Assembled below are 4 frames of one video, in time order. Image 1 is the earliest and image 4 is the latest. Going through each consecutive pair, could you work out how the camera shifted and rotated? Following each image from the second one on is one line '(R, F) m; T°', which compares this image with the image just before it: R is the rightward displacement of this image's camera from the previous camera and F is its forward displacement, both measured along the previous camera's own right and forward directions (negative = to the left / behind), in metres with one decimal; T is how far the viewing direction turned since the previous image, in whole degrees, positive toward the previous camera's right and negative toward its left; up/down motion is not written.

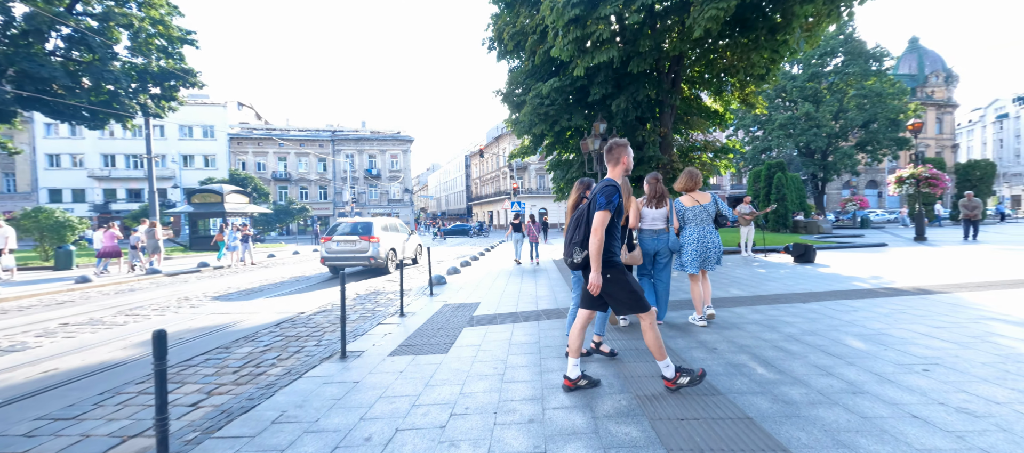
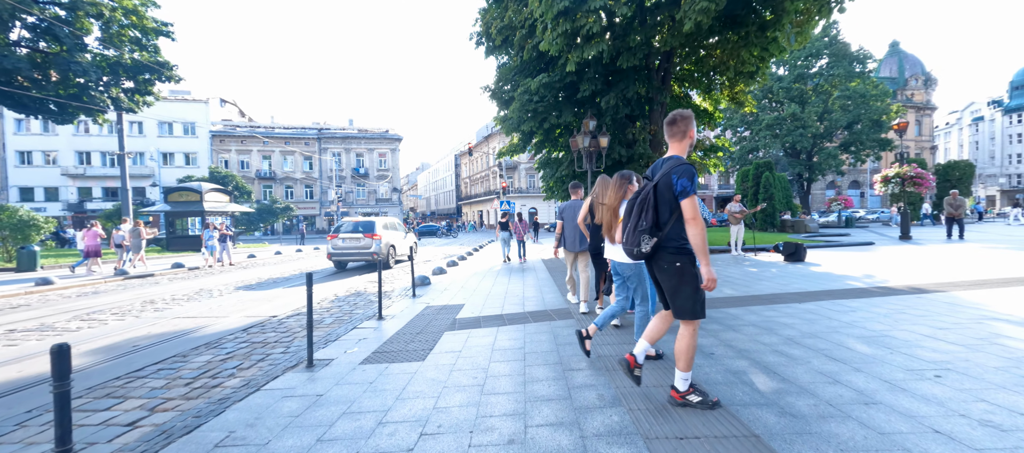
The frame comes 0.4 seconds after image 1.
(+0.1, +0.3) m; +1°
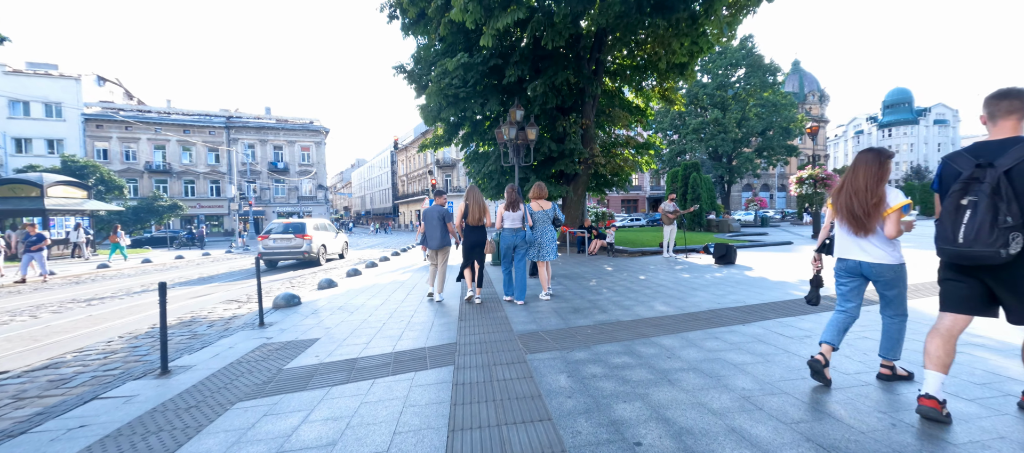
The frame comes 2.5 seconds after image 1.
(+0.9, +1.6) m; +9°
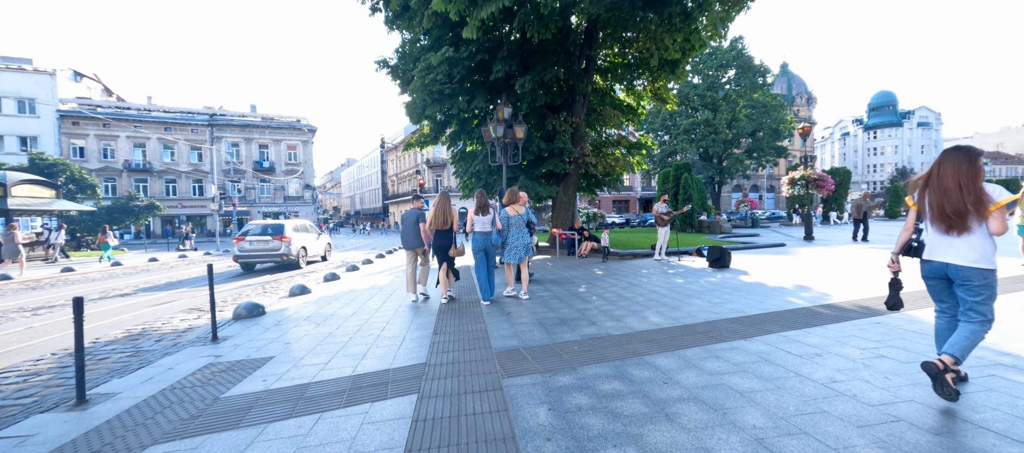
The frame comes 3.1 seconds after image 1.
(+0.1, +0.5) m; +1°
